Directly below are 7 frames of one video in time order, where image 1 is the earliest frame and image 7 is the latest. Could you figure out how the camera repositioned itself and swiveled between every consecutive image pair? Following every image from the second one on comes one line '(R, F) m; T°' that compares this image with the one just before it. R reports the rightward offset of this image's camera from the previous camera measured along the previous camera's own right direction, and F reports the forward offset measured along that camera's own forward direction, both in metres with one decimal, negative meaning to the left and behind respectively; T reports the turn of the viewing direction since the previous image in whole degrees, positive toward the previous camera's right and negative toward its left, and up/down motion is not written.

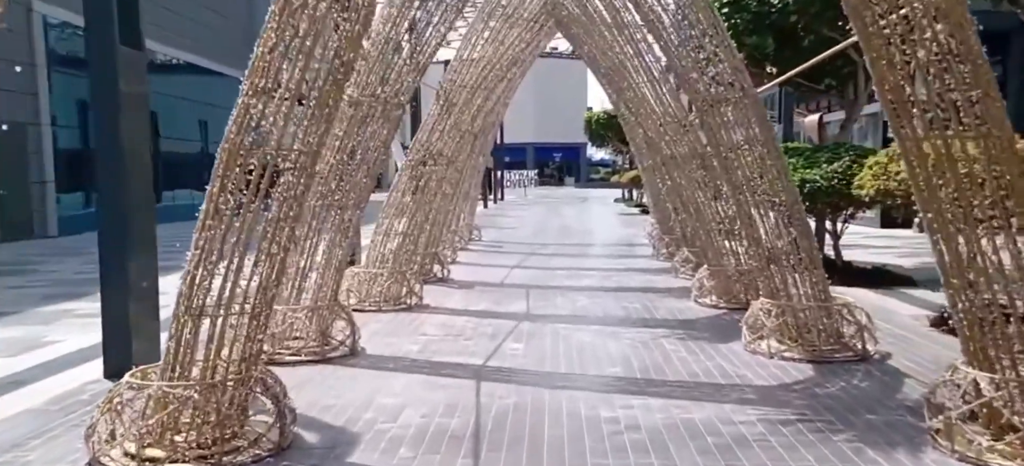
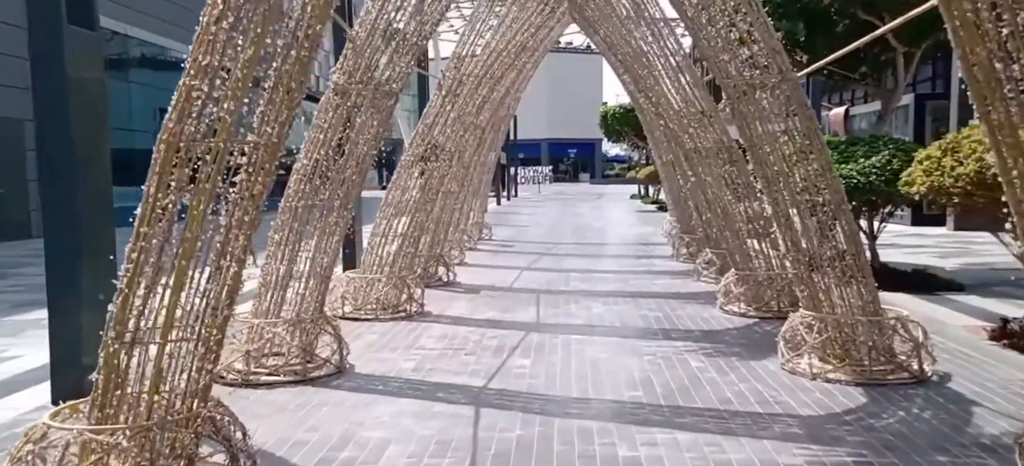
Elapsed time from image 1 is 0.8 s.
(+0.1, +0.6) m; -1°
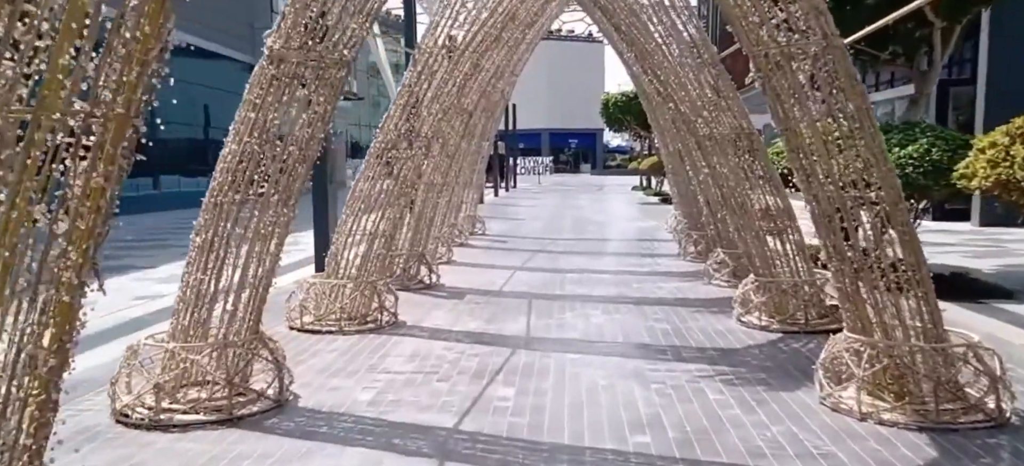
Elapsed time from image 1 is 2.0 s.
(+0.1, +0.9) m; 0°
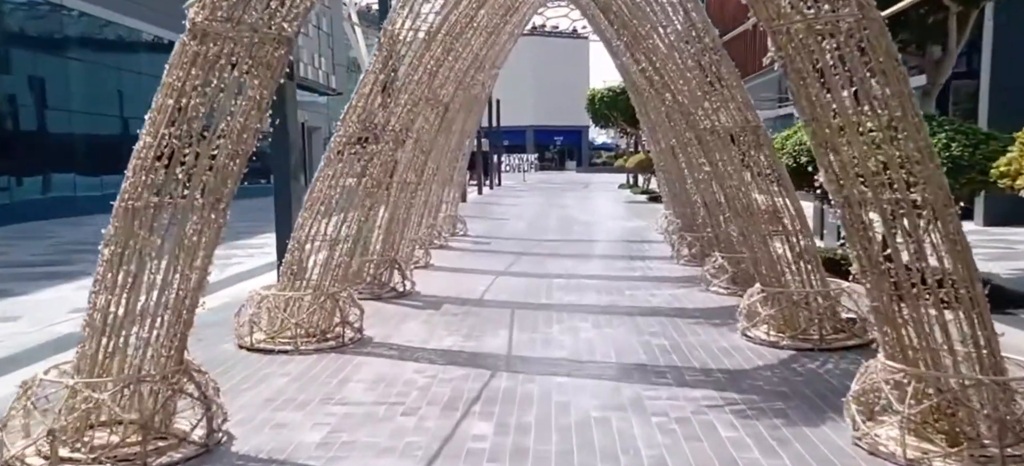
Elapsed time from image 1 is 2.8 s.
(0.0, +0.7) m; +1°
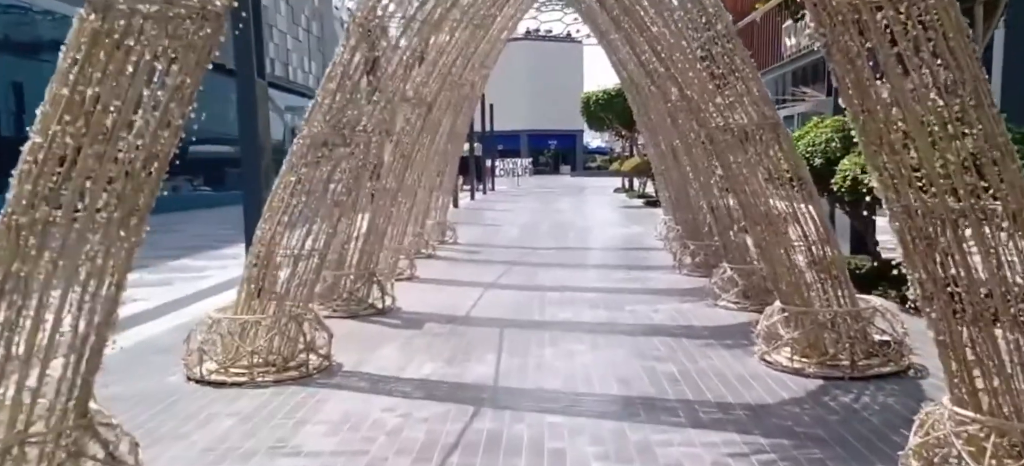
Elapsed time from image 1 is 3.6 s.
(+0.1, +0.6) m; 0°
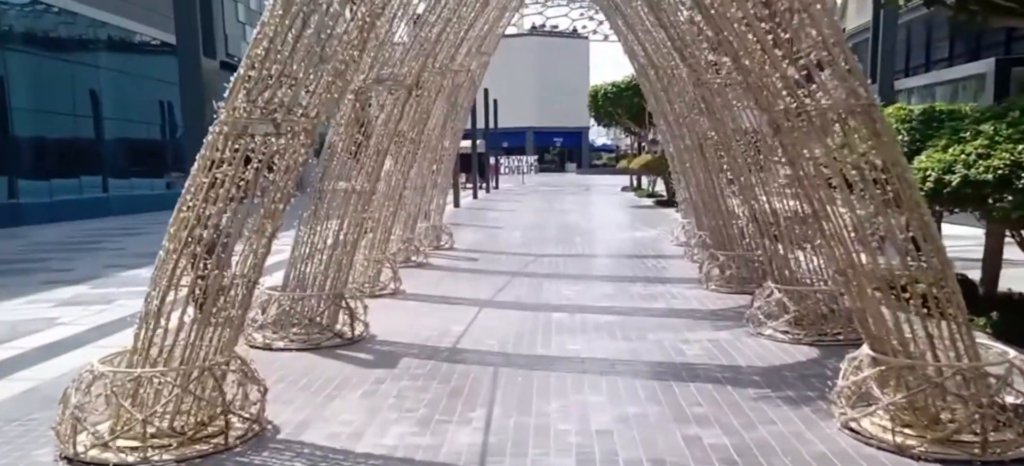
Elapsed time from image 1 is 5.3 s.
(+0.1, +1.3) m; 0°
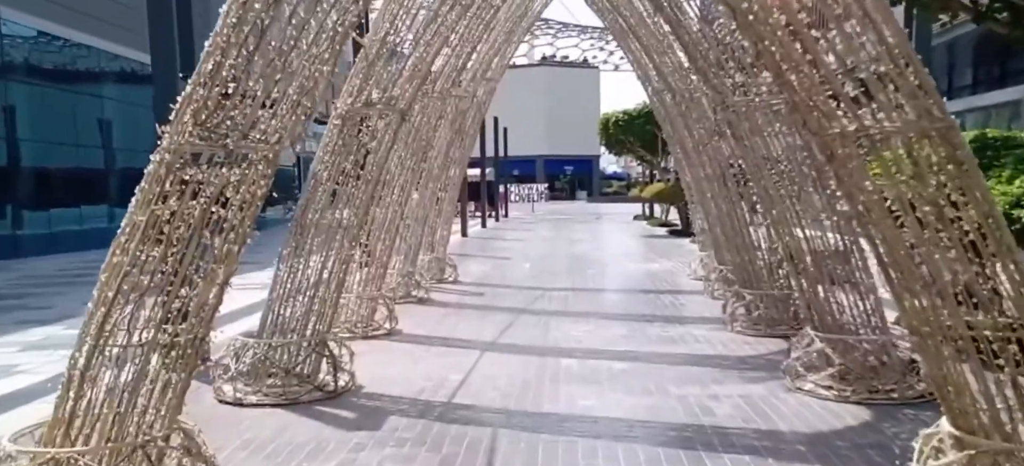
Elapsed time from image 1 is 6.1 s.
(0.0, +0.6) m; -1°
